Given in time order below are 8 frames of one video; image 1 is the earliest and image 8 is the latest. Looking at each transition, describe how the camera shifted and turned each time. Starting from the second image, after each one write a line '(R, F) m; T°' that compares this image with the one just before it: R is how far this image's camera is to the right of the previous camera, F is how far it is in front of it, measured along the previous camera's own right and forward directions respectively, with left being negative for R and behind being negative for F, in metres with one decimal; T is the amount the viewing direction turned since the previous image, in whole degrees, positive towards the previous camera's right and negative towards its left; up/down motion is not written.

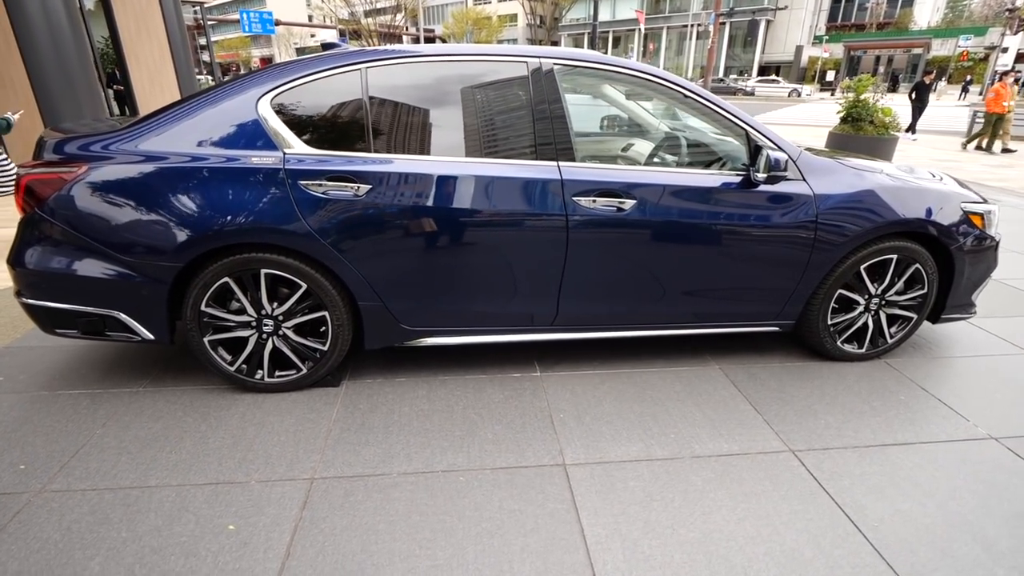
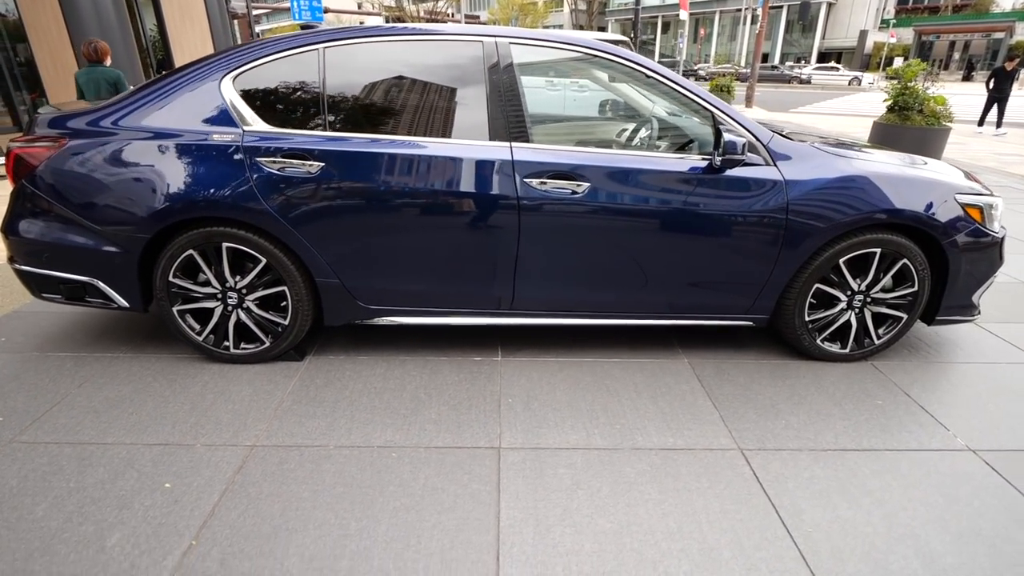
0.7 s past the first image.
(+0.5, 0.0) m; -5°
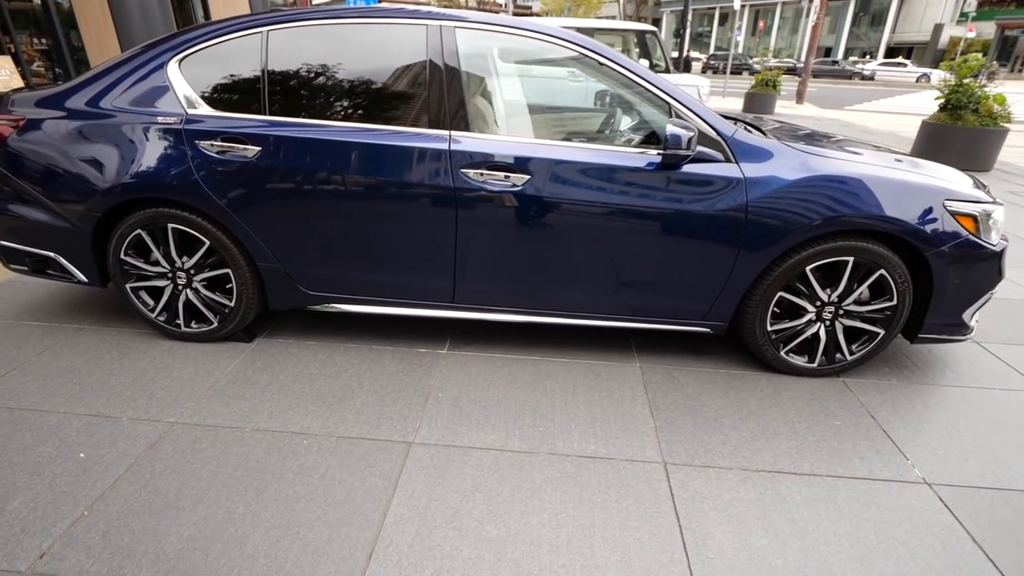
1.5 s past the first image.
(+0.6, +0.1) m; -5°
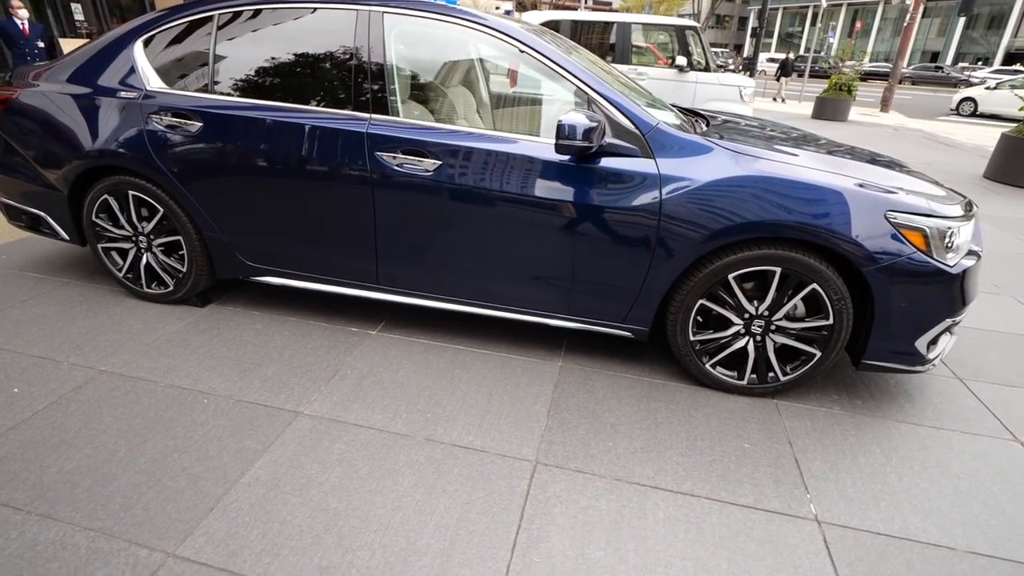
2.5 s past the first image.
(+0.8, +0.1) m; -7°
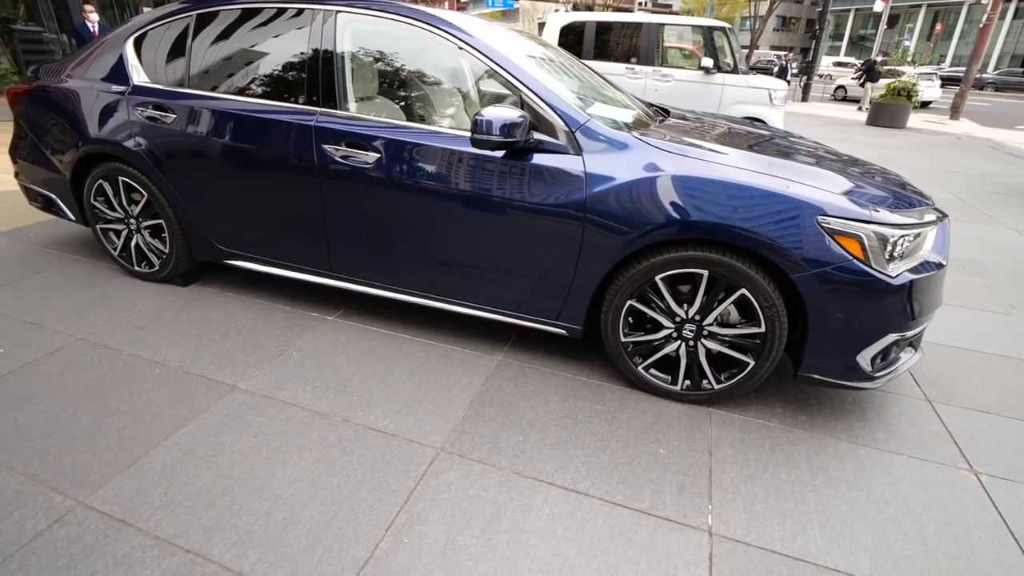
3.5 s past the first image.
(+0.6, 0.0) m; -6°
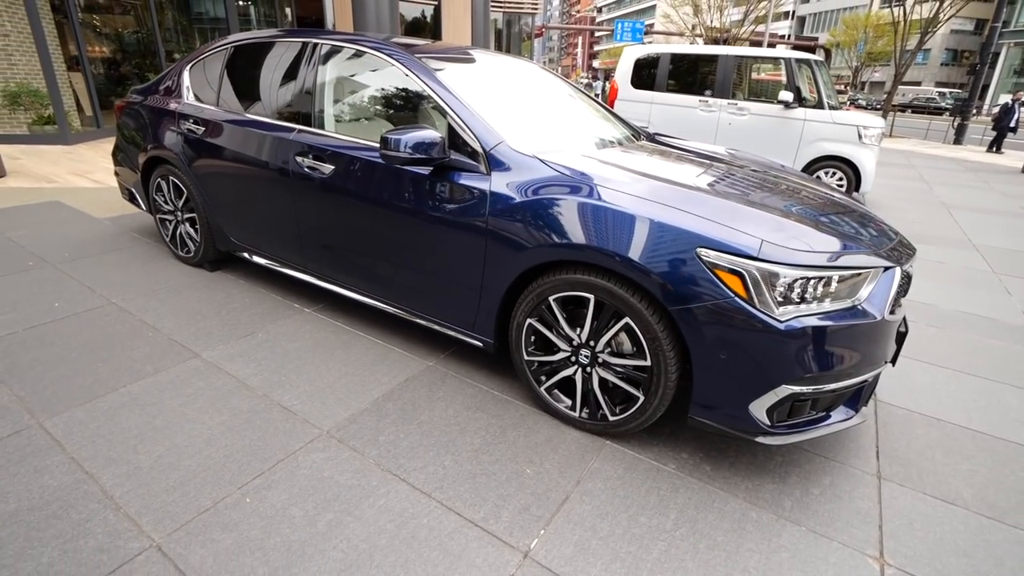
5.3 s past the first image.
(+1.1, 0.0) m; -12°
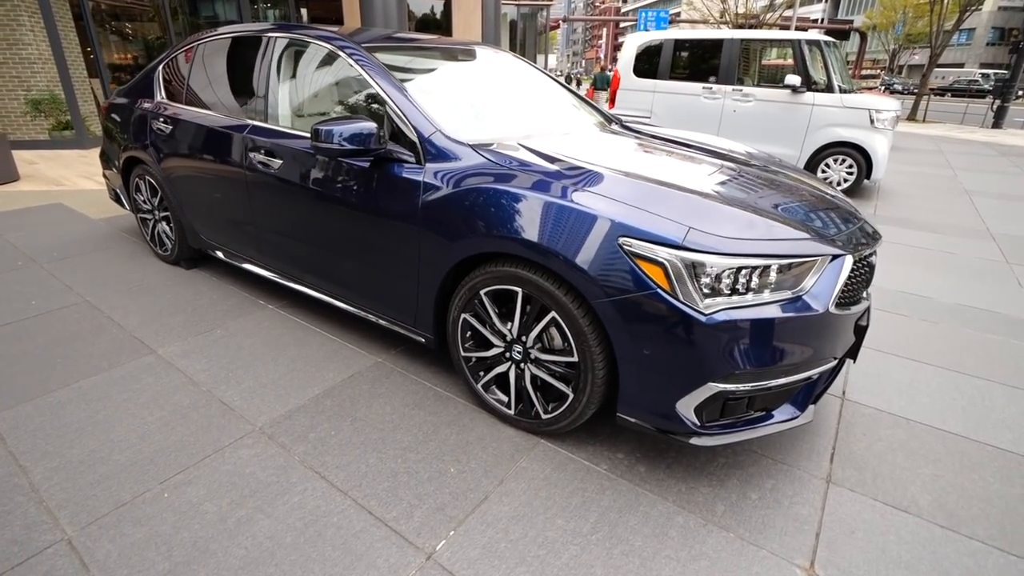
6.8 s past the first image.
(+0.5, +0.1) m; -3°
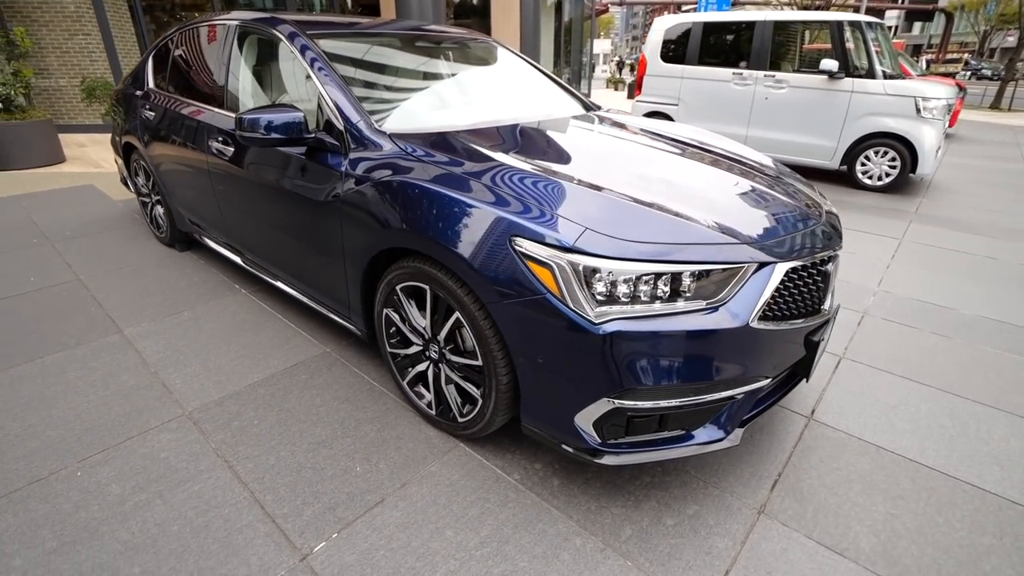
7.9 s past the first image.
(+0.6, +0.2) m; -5°
